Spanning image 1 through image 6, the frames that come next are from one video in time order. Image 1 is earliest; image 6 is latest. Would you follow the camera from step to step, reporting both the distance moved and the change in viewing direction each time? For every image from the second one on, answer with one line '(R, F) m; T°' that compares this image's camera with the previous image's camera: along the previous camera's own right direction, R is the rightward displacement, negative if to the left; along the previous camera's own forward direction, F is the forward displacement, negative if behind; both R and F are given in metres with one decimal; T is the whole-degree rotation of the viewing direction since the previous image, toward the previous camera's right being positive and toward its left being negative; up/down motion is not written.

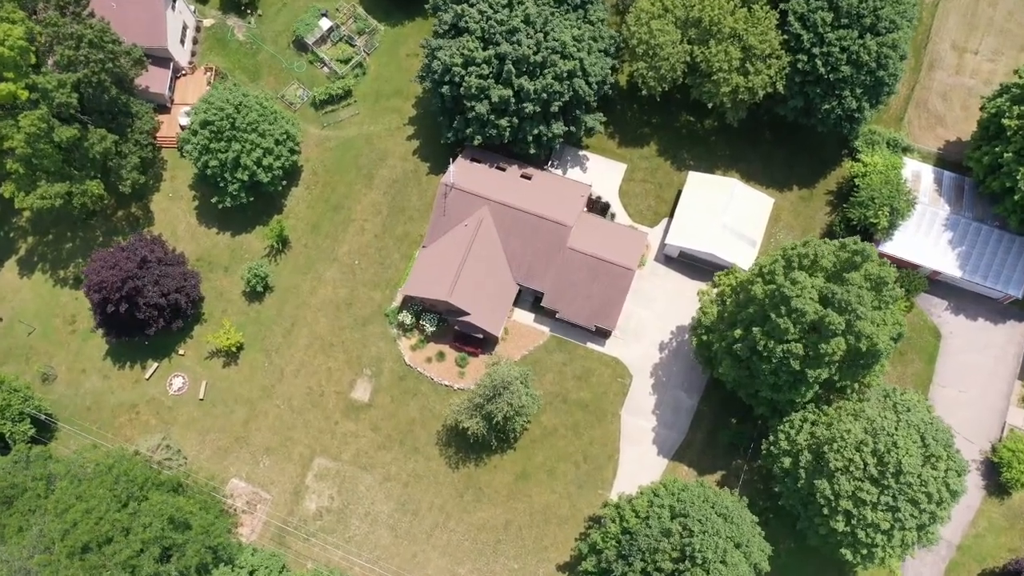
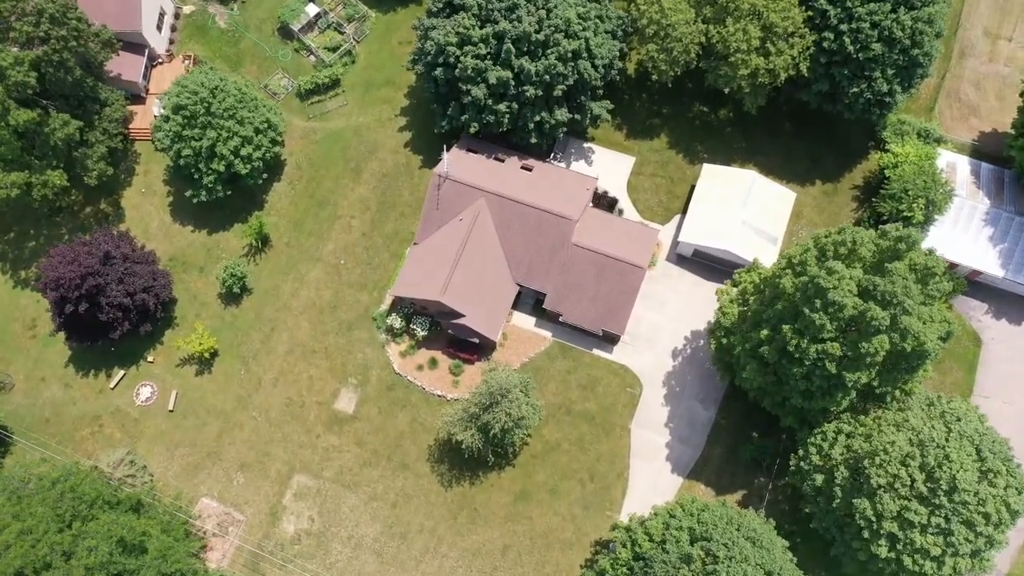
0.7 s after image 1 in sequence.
(0.0, +4.8) m; 0°
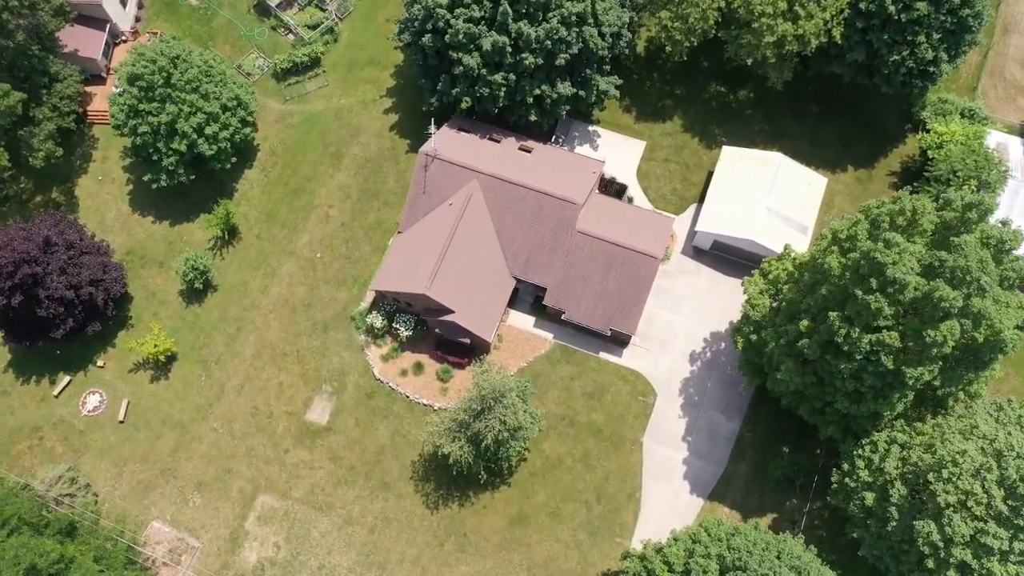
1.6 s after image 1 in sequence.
(+0.2, +6.0) m; 0°
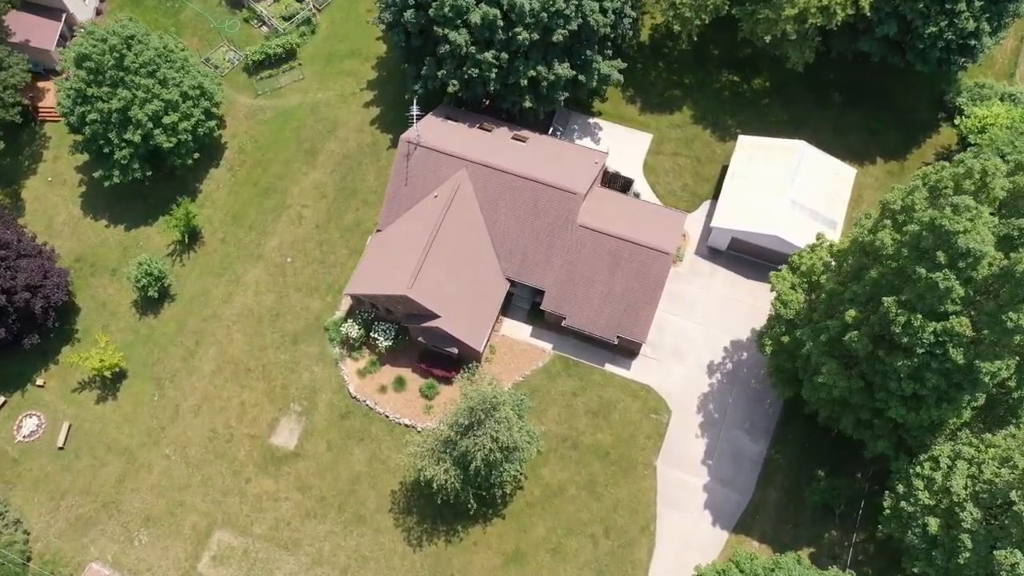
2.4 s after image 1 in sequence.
(+0.1, +5.3) m; 0°
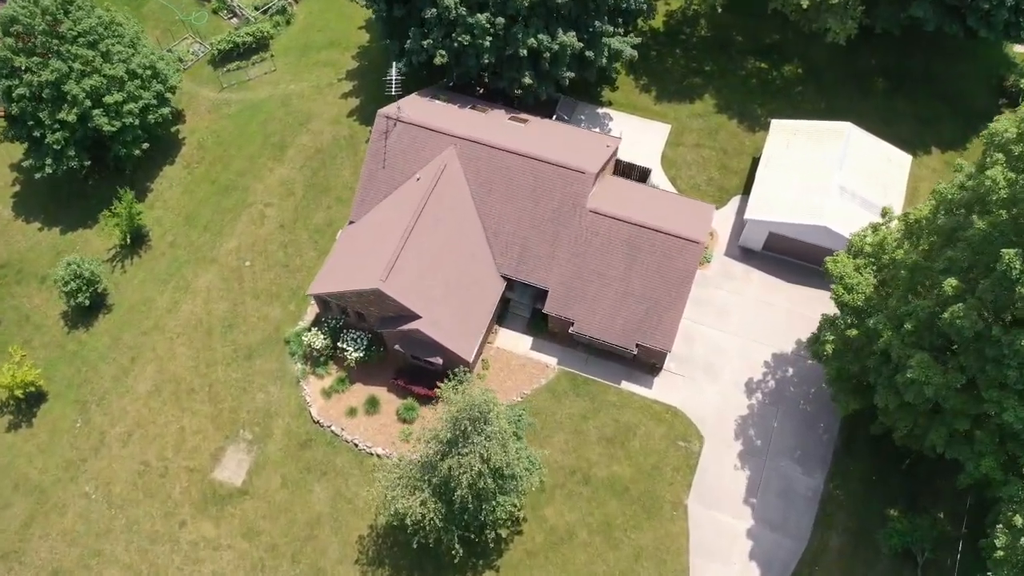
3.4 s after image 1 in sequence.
(+0.2, +6.8) m; 0°
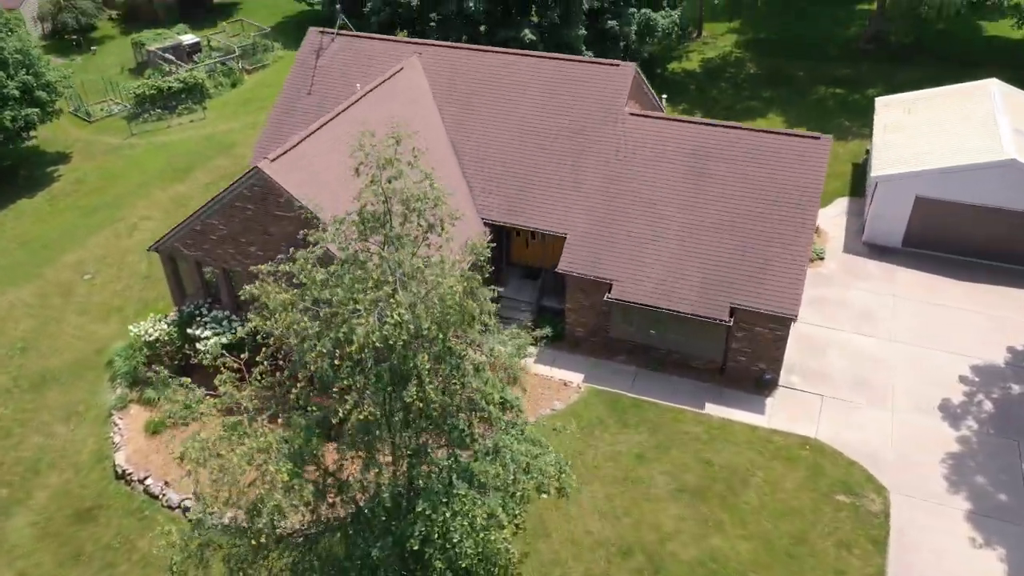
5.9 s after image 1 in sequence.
(+0.3, +16.1) m; 0°
